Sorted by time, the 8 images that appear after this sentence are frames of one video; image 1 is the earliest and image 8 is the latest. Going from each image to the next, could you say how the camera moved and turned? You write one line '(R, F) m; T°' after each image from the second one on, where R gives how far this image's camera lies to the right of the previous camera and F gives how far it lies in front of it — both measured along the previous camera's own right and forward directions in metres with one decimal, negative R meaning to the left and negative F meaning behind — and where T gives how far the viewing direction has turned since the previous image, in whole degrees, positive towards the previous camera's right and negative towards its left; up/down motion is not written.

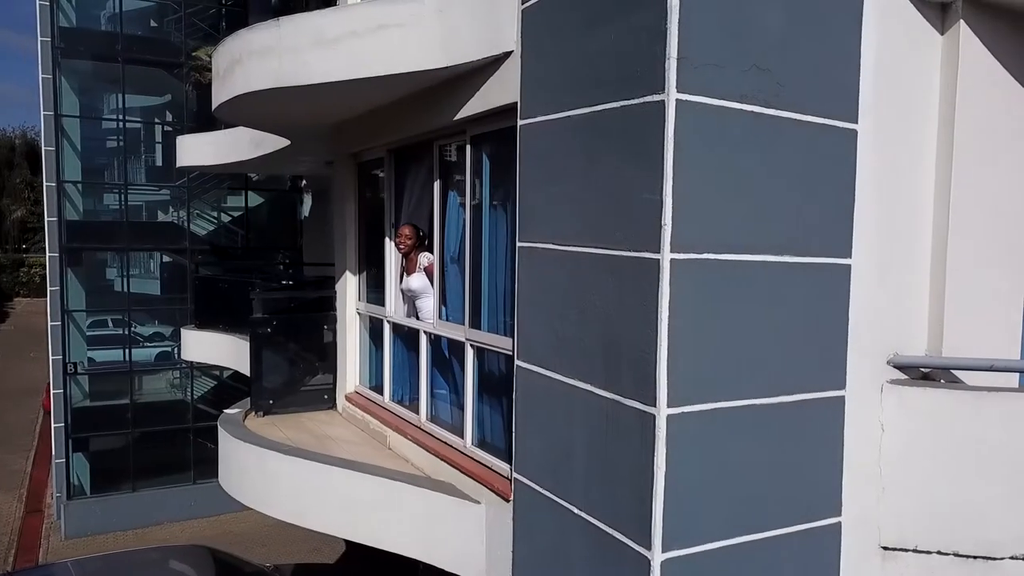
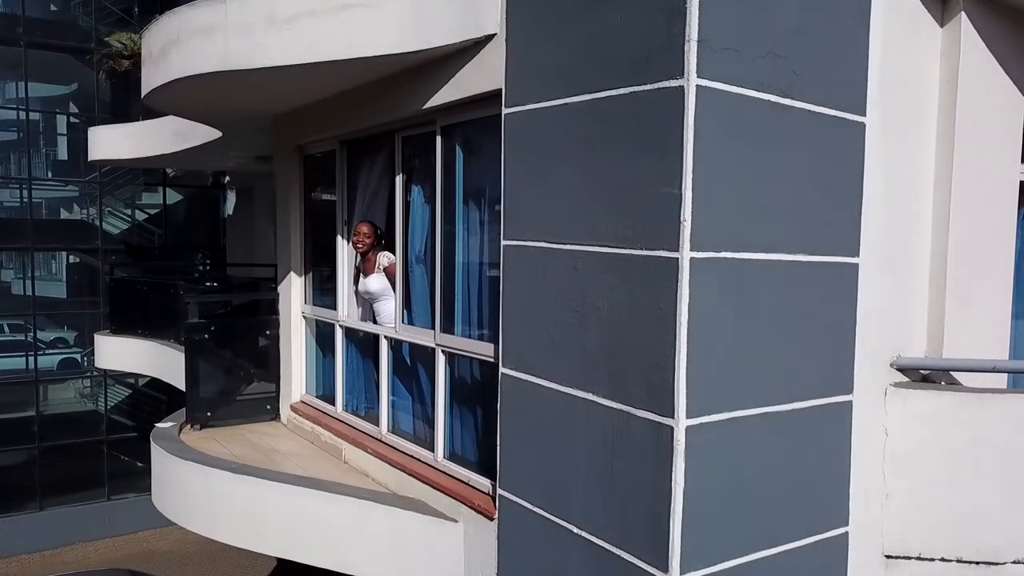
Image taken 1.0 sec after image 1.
(-0.3, +0.3) m; +6°
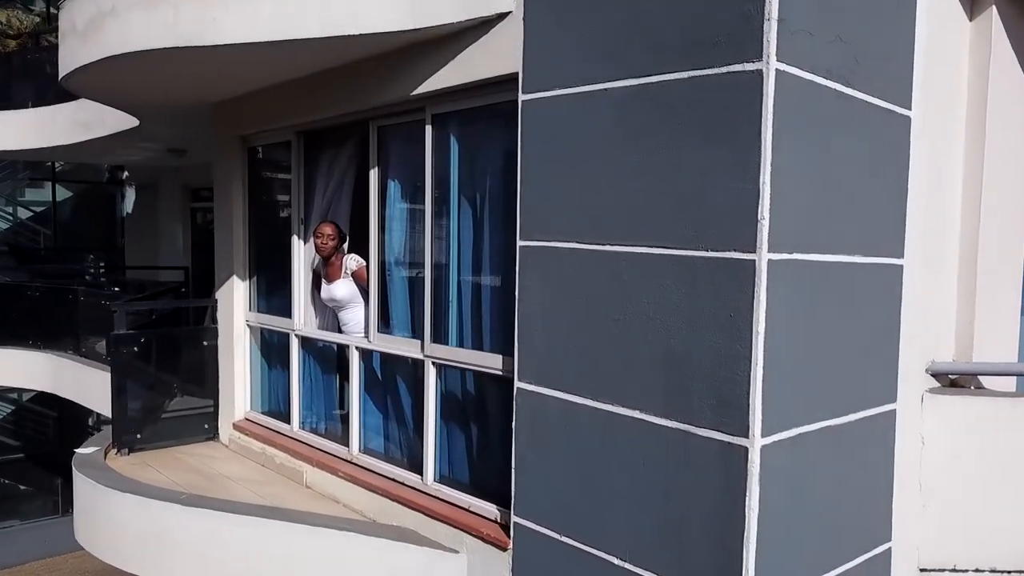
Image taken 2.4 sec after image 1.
(-0.5, +0.4) m; +8°
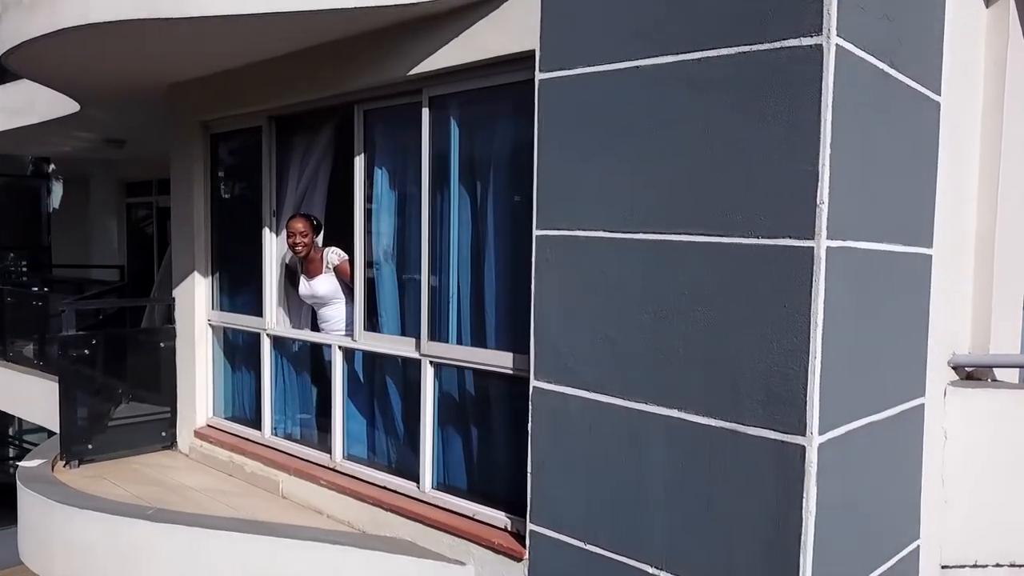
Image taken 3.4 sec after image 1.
(-0.3, +0.2) m; +5°
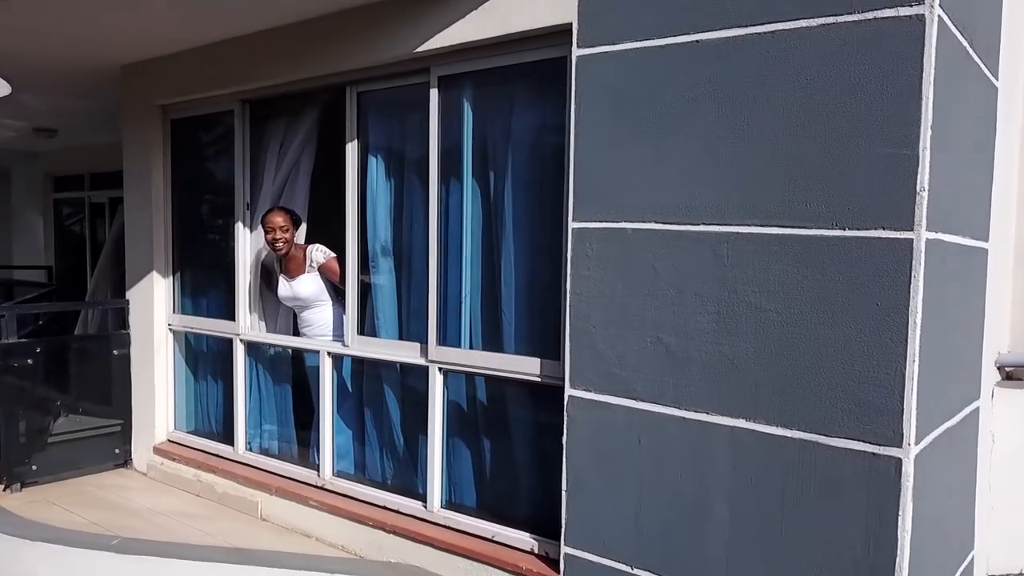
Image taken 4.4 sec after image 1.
(-0.4, +0.3) m; +5°
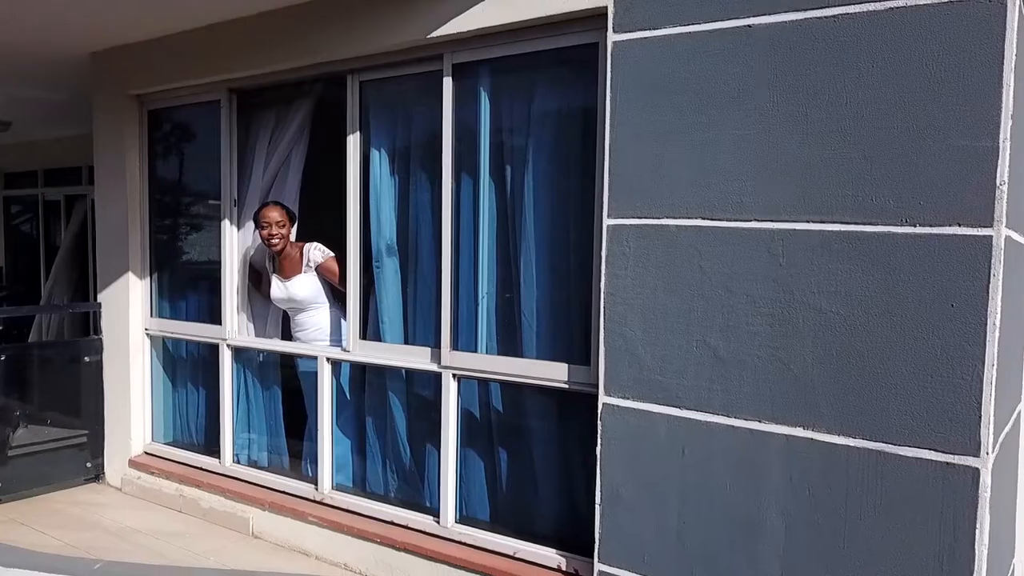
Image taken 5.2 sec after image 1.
(-0.3, +0.2) m; +3°
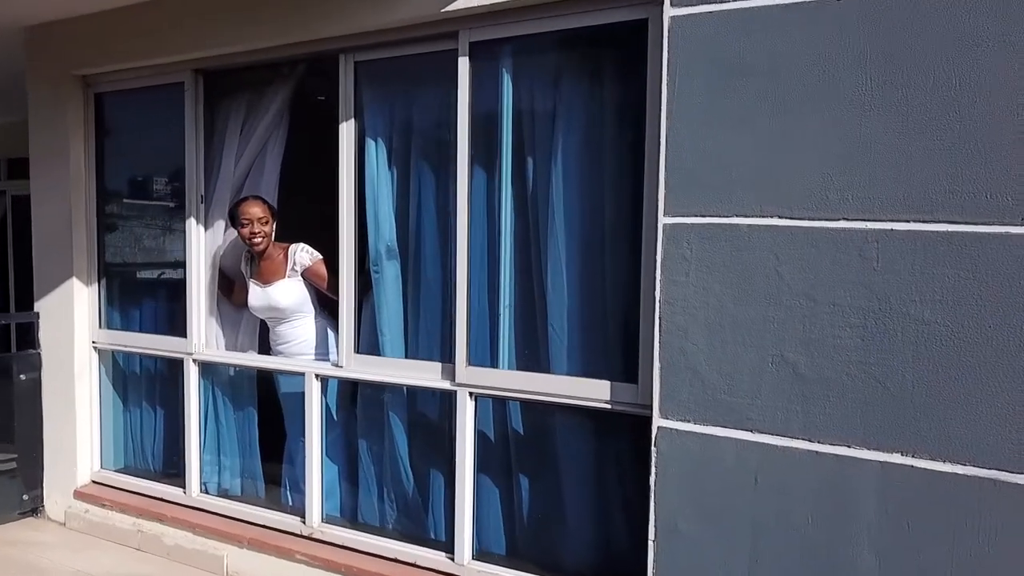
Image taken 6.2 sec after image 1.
(-0.3, +0.4) m; +5°
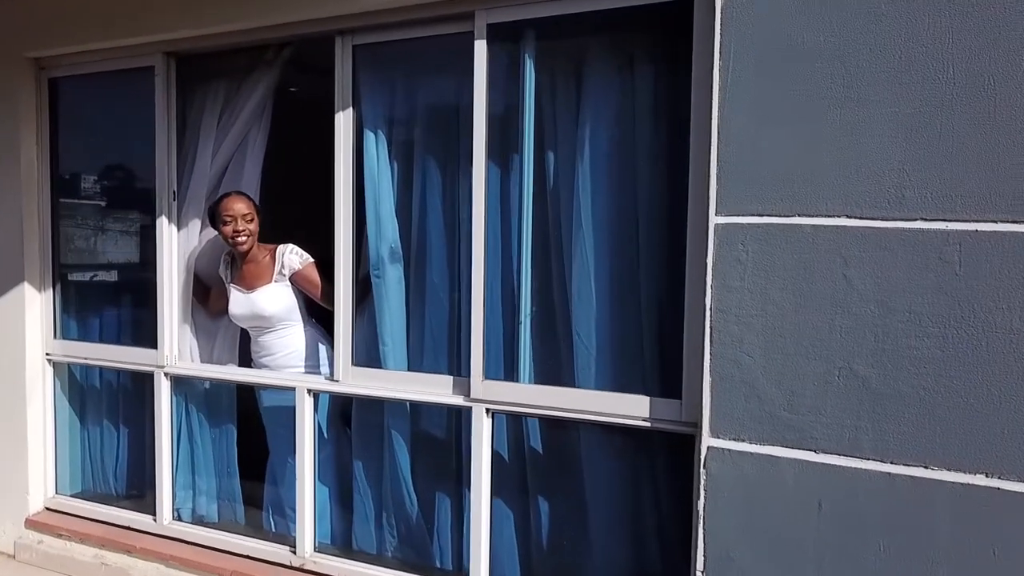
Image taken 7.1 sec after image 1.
(-0.2, +0.3) m; +4°
